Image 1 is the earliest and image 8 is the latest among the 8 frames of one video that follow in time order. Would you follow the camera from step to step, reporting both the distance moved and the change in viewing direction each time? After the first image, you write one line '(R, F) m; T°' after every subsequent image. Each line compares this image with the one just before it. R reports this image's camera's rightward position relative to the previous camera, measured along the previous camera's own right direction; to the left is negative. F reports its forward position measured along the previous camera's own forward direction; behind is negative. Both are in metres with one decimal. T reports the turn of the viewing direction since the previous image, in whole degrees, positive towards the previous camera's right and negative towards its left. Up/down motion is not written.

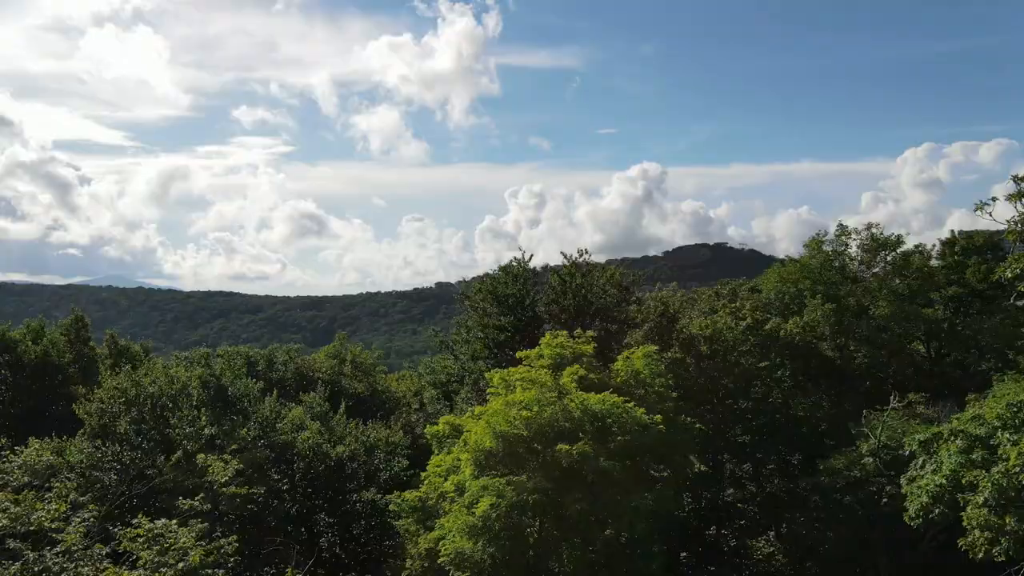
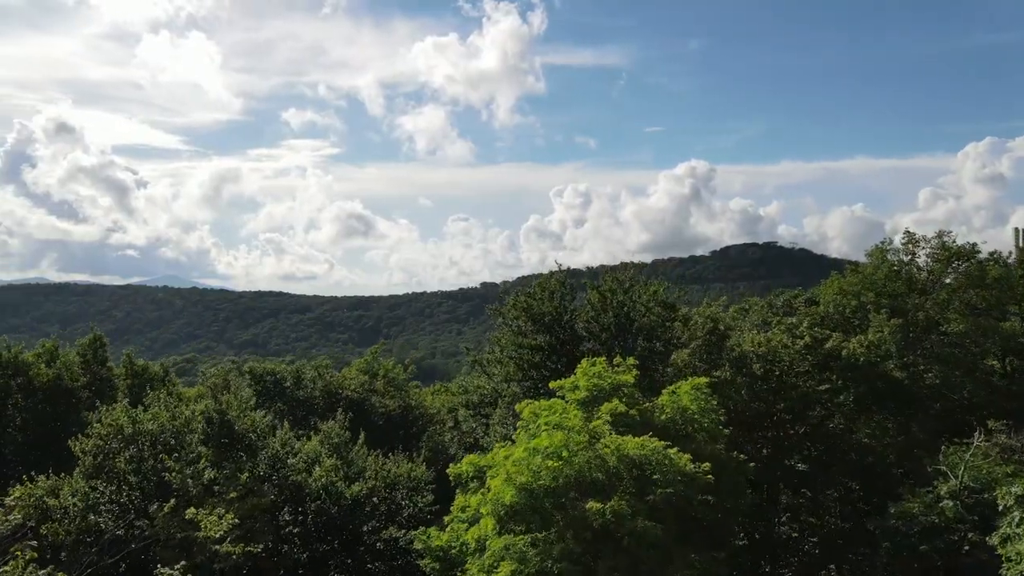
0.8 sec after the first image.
(+0.2, +1.4) m; -3°
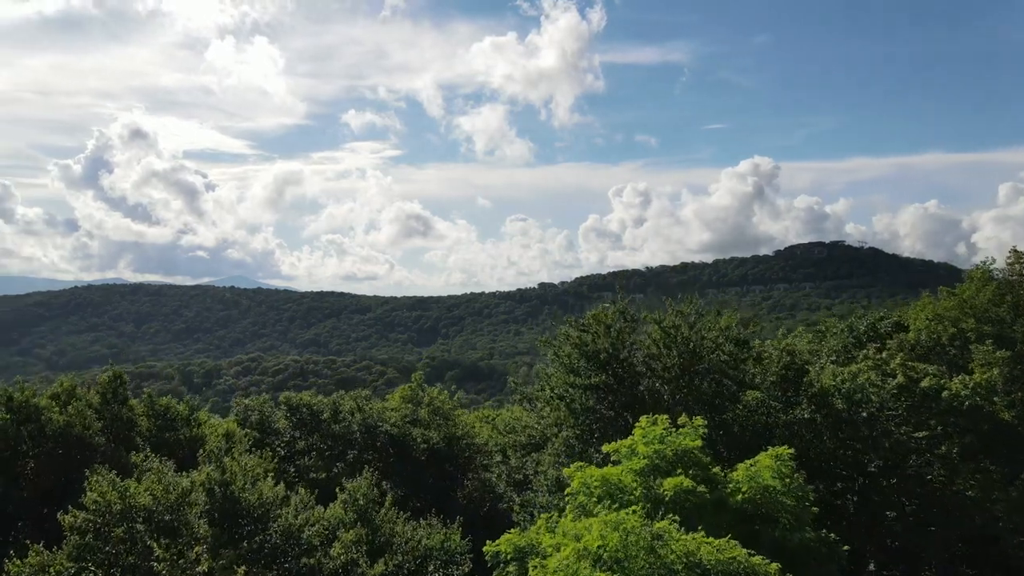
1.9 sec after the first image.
(+0.2, +1.9) m; -4°
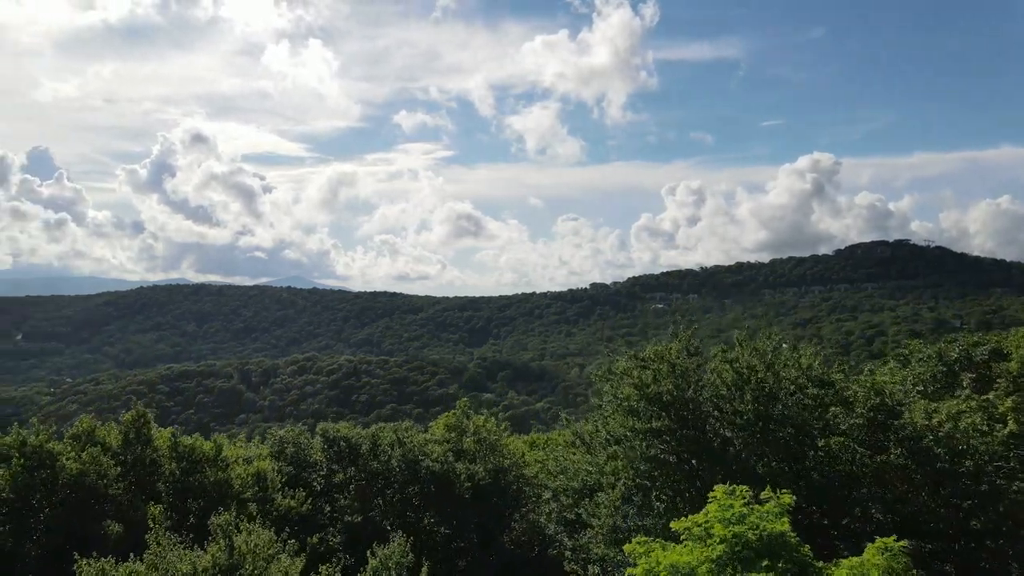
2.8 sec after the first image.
(0.0, +1.7) m; -4°
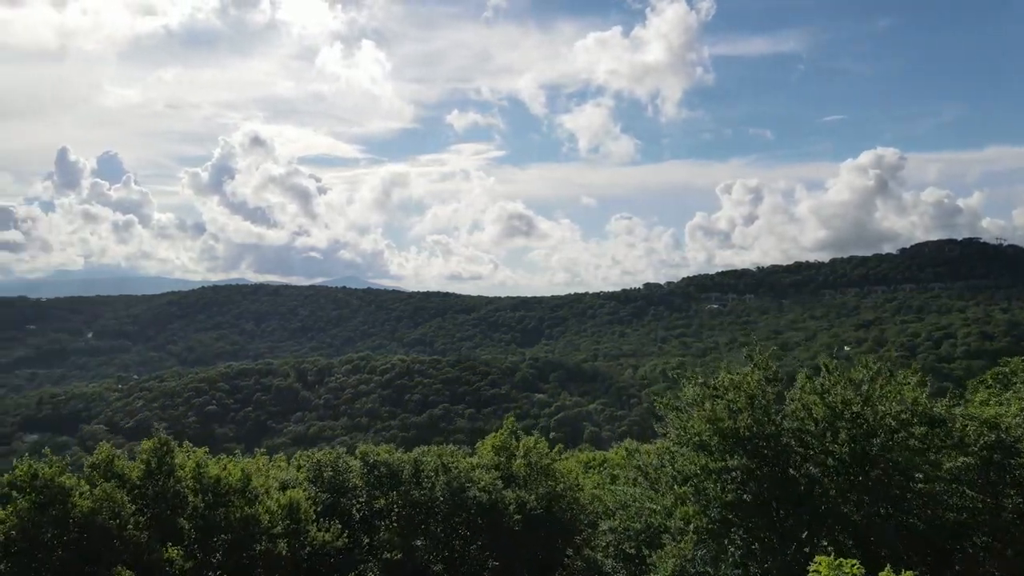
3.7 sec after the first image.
(-0.1, +1.7) m; -4°
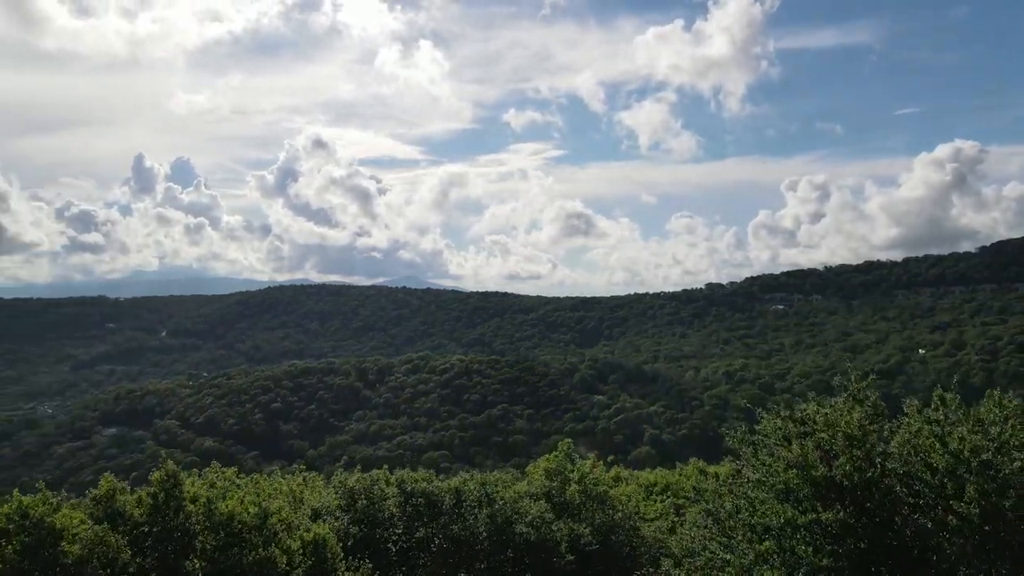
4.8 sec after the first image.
(+0.2, +2.0) m; -4°
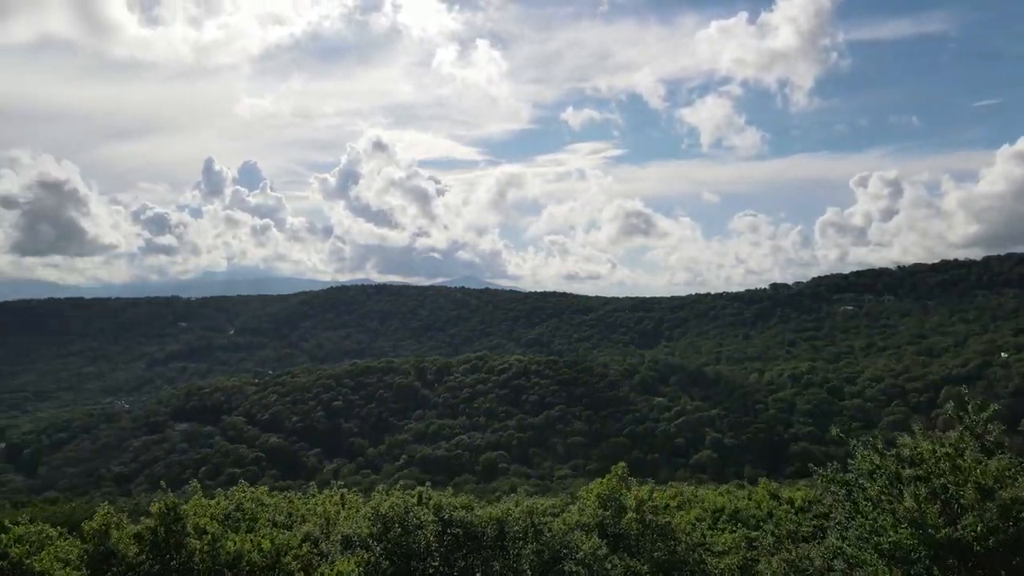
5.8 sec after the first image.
(+0.2, +1.9) m; -4°
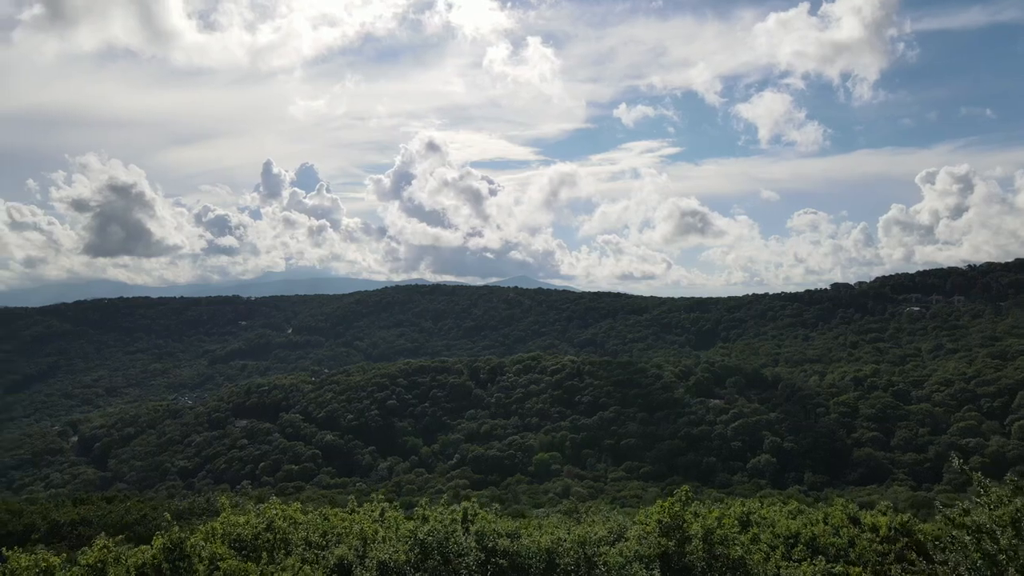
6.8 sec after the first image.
(0.0, +1.7) m; -4°
